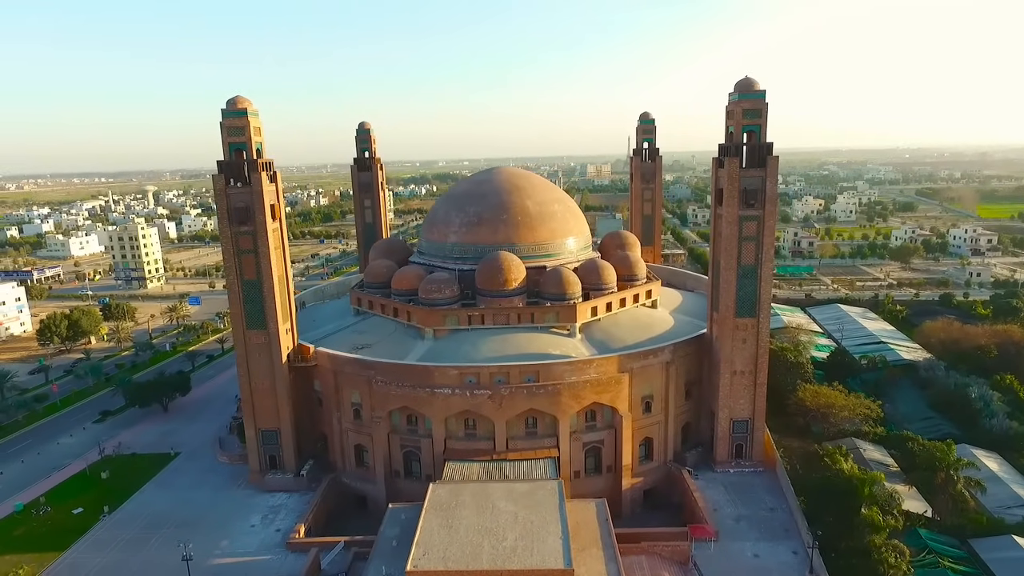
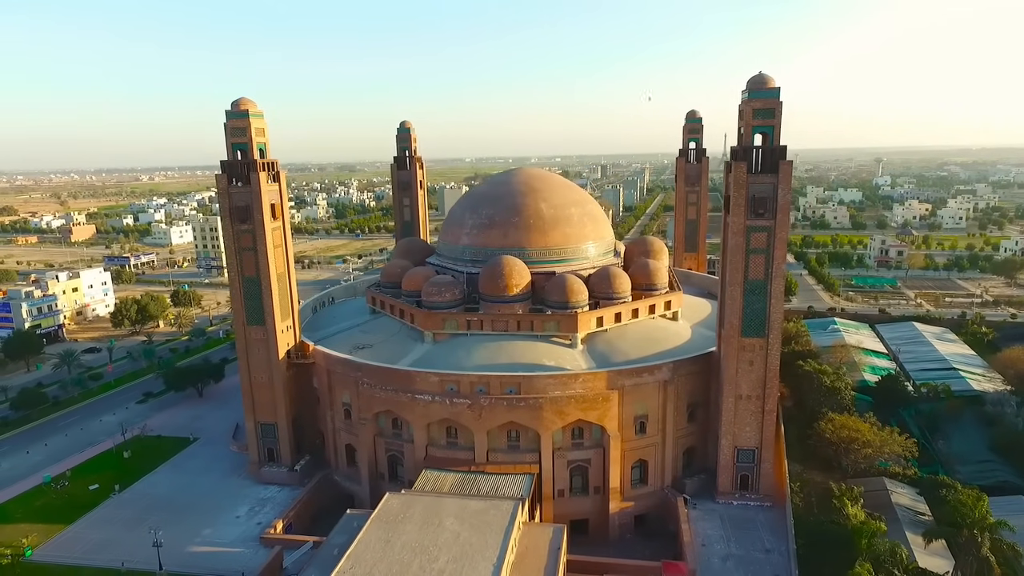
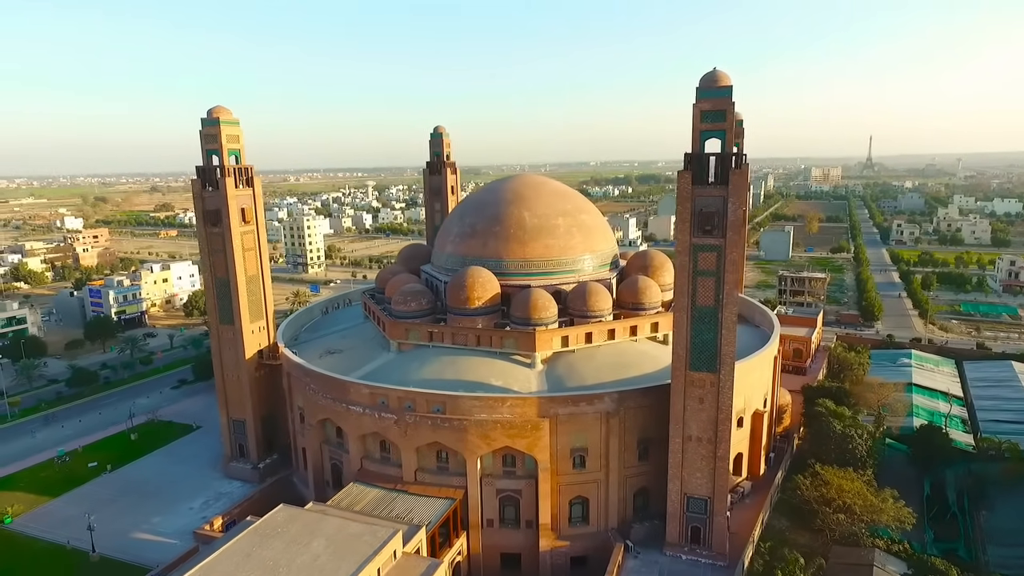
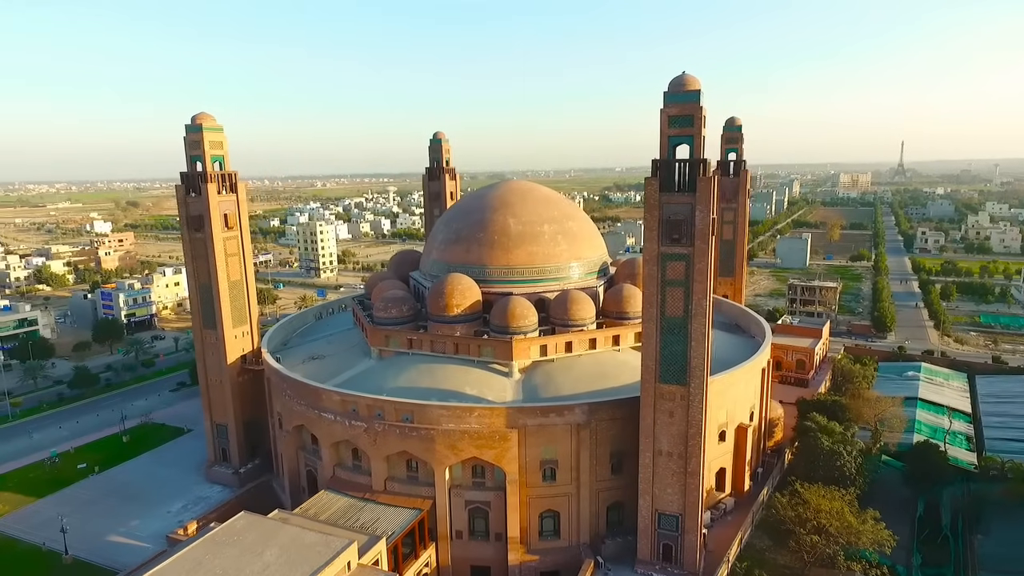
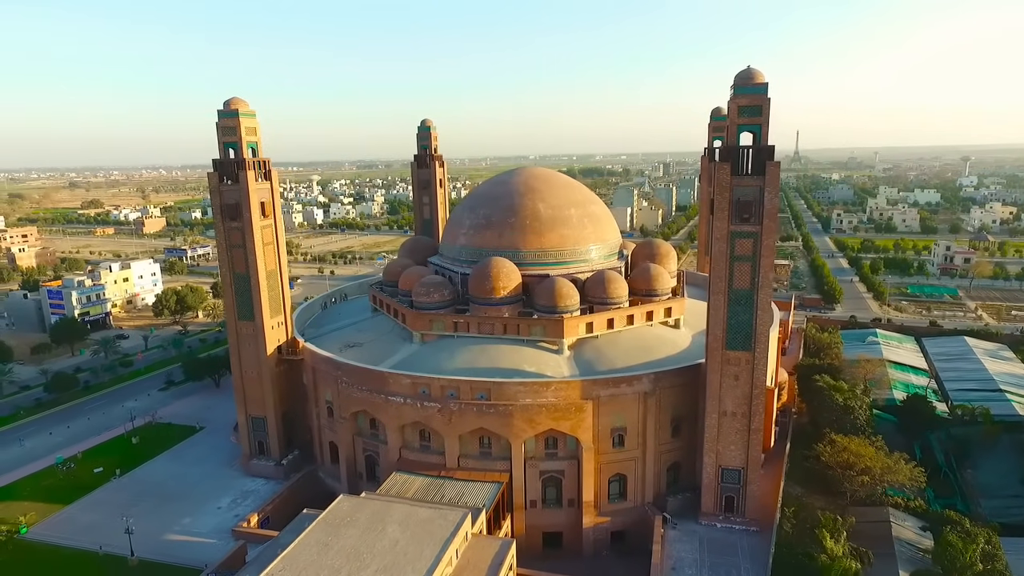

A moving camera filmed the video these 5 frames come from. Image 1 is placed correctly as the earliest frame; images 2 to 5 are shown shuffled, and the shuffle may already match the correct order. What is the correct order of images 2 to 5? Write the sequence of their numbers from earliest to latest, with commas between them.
2, 5, 3, 4
